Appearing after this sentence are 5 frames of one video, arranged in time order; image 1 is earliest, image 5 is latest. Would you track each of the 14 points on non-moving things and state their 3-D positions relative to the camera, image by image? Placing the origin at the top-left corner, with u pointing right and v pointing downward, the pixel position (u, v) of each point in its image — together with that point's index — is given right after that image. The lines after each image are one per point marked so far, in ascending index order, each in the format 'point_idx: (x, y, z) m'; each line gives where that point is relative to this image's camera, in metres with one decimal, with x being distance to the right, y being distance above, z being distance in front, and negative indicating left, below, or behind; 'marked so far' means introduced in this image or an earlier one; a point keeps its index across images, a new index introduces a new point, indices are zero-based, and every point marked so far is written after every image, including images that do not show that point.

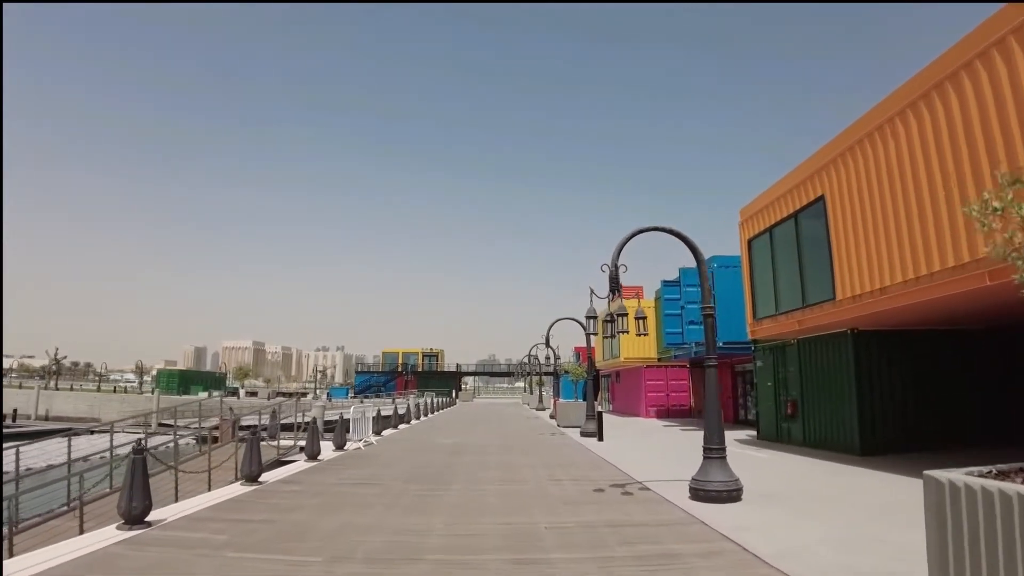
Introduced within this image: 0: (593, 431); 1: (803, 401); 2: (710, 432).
0: (+2.5, -4.4, +18.5) m
1: (+7.7, -3.0, +16.0) m
2: (+2.9, -2.1, +8.8) m
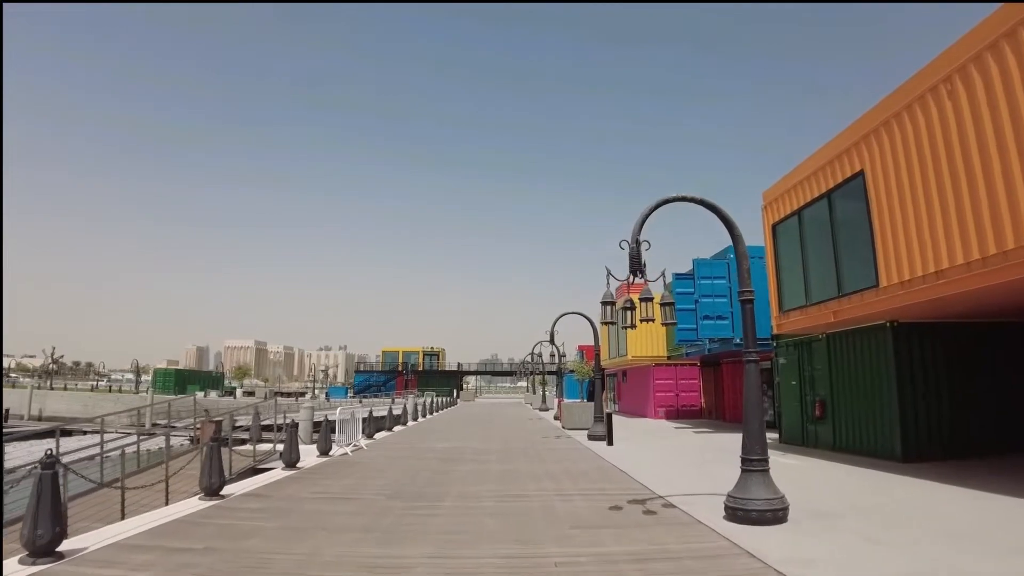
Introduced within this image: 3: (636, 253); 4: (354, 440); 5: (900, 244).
0: (+2.5, -4.2, +17.1) m
1: (+7.7, -2.7, +14.6) m
2: (+2.9, -1.9, +7.4) m
3: (+1.5, +0.4, +7.3) m
4: (-4.3, -4.2, +16.5) m
5: (+7.1, +0.8, +11.1) m
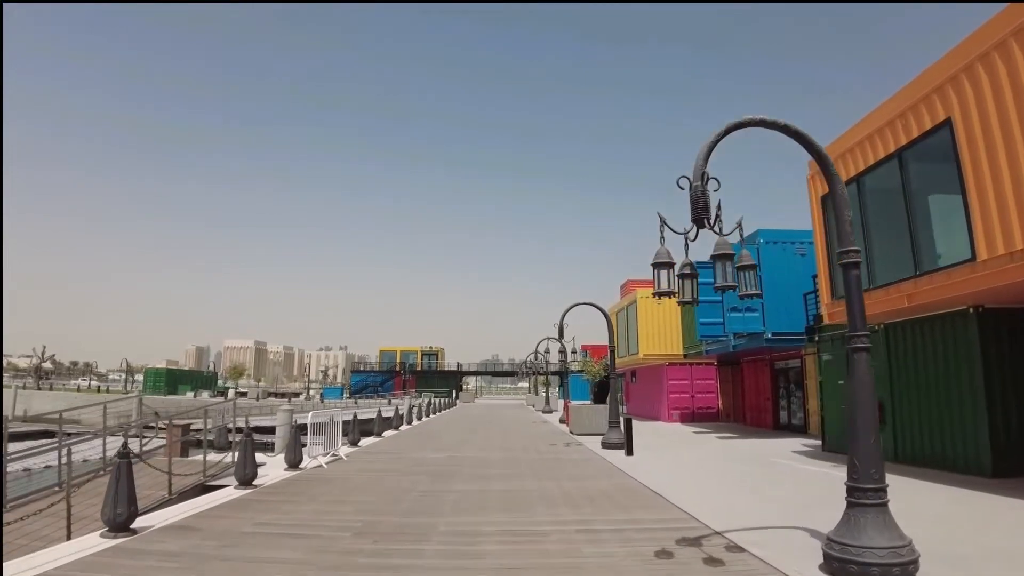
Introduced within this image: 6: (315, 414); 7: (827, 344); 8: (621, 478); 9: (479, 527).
0: (+2.6, -3.8, +14.9) m
1: (+7.8, -2.4, +12.4) m
2: (+3.0, -1.5, +5.2) m
3: (+1.6, +0.8, +5.1) m
4: (-4.3, -3.8, +14.3) m
5: (+7.2, +1.2, +8.9) m
6: (-4.4, -2.8, +13.4) m
7: (+7.7, -1.4, +14.7) m
8: (+1.9, -3.3, +10.5) m
9: (-0.4, -2.7, +6.8) m
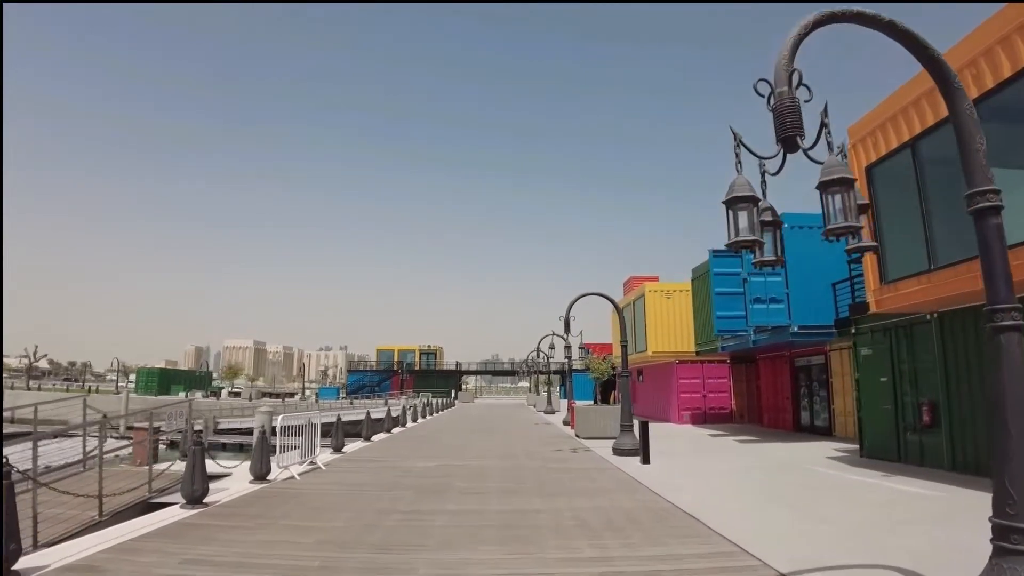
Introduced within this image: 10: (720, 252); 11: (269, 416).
0: (+2.6, -3.5, +13.3) m
1: (+7.9, -2.1, +10.8) m
2: (+3.0, -1.2, +3.6) m
3: (+1.6, +1.1, +3.5) m
4: (-4.2, -3.5, +12.7) m
5: (+7.2, +1.4, +7.3) m
6: (-4.4, -2.5, +11.8) m
7: (+7.7, -1.1, +13.1) m
8: (+1.9, -3.0, +8.9) m
9: (-0.4, -2.4, +5.2) m
10: (+6.3, +1.1, +18.3) m
11: (-5.5, -2.9, +13.5) m
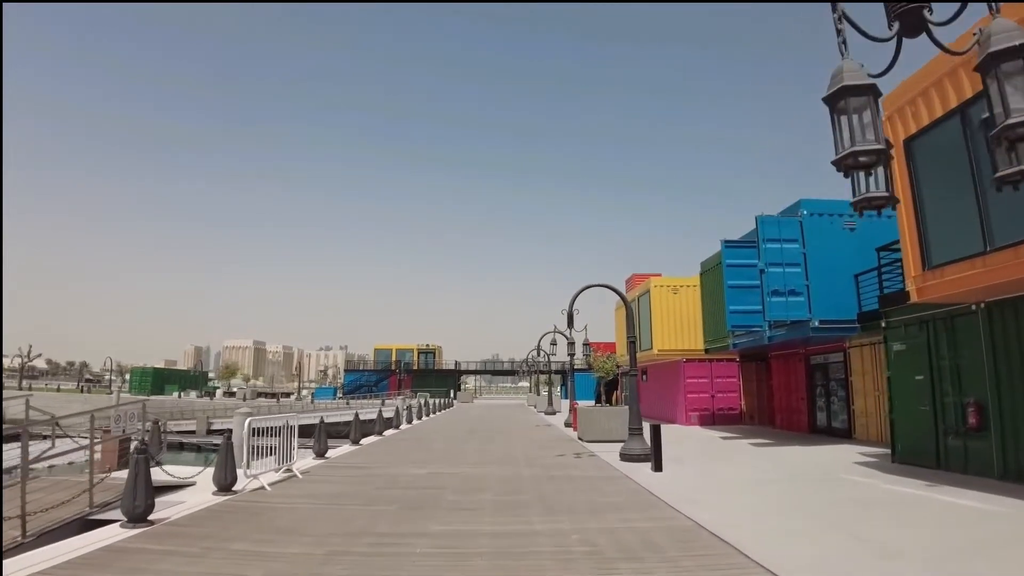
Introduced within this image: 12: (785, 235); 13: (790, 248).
0: (+2.6, -3.3, +12.1) m
1: (+7.8, -1.9, +9.6) m
2: (+3.0, -1.0, +2.5) m
3: (+1.6, +1.3, +2.4) m
4: (-4.3, -3.3, +11.6) m
5: (+7.2, +1.7, +6.1) m
6: (-4.4, -2.3, +10.6) m
7: (+7.7, -0.9, +11.9) m
8: (+1.9, -2.8, +7.7) m
9: (-0.4, -2.2, +4.0) m
10: (+6.3, +1.3, +17.1) m
11: (-5.5, -2.7, +12.3) m
12: (+6.9, +1.4, +15.5) m
13: (+7.1, +1.0, +15.4) m
